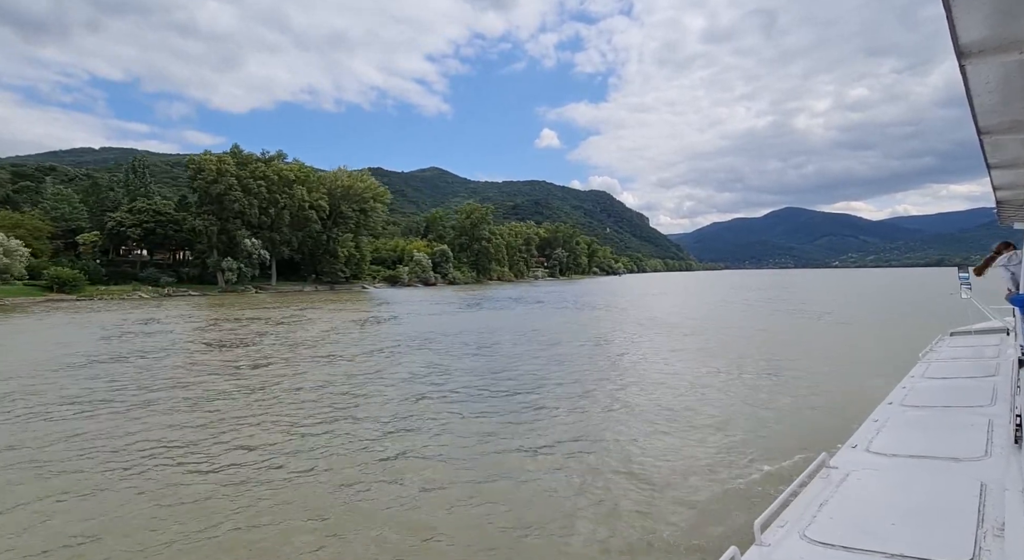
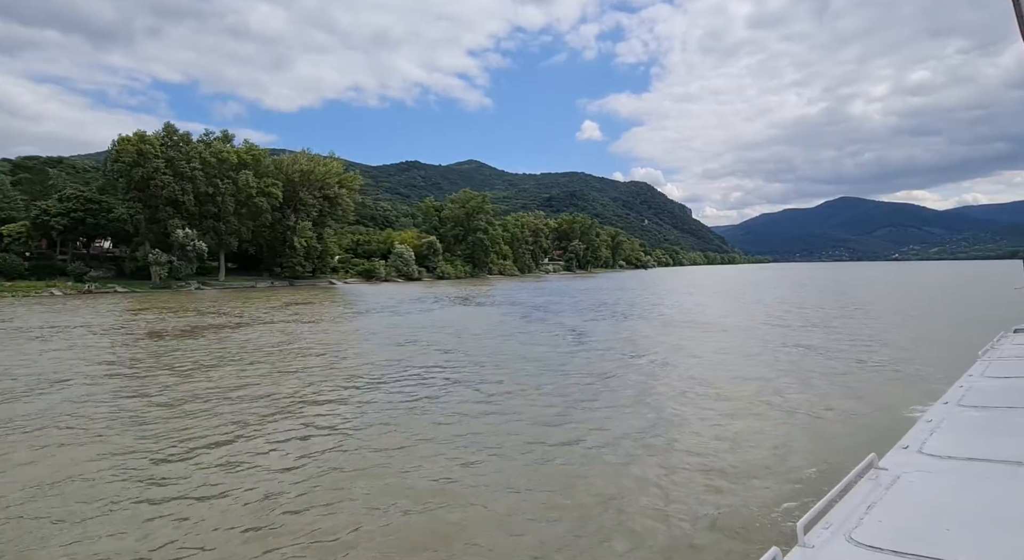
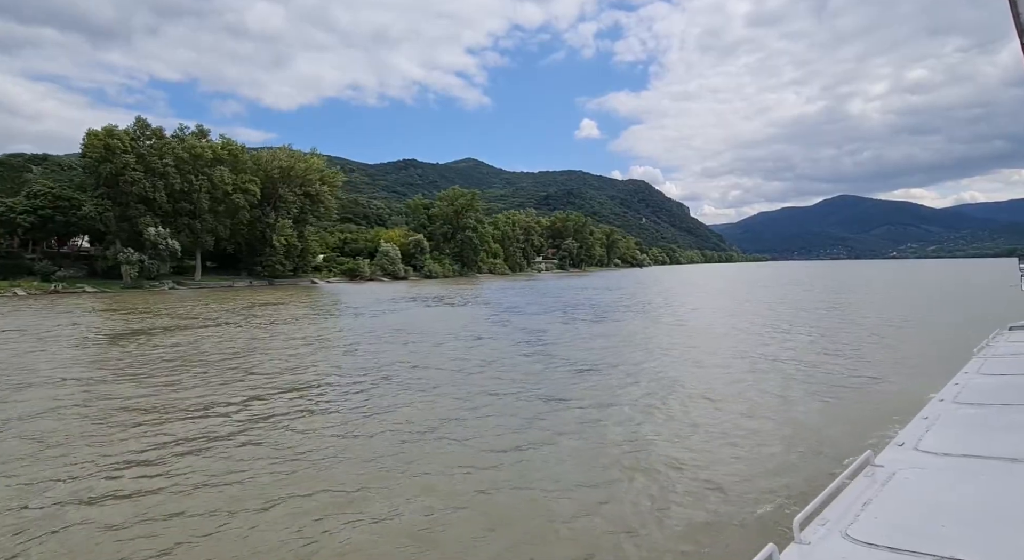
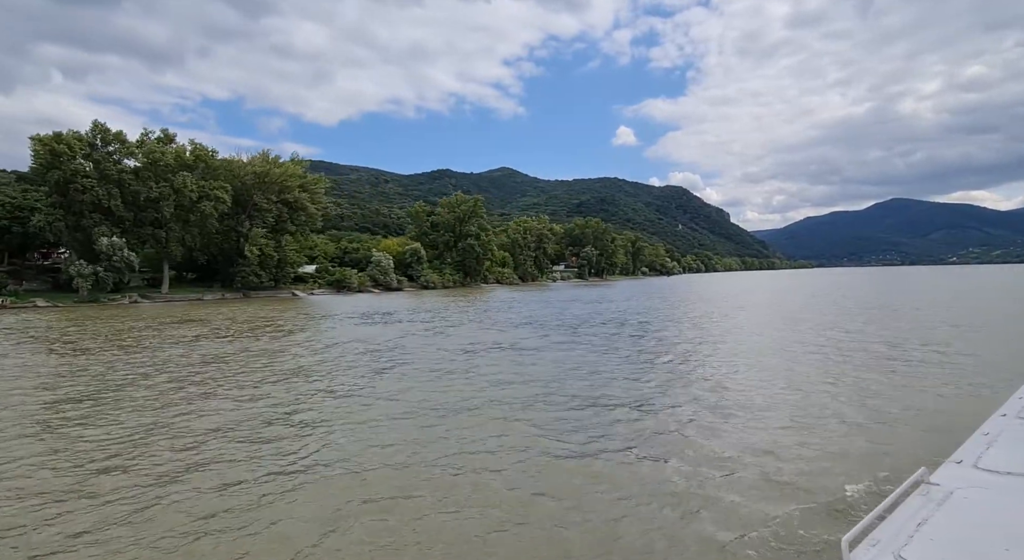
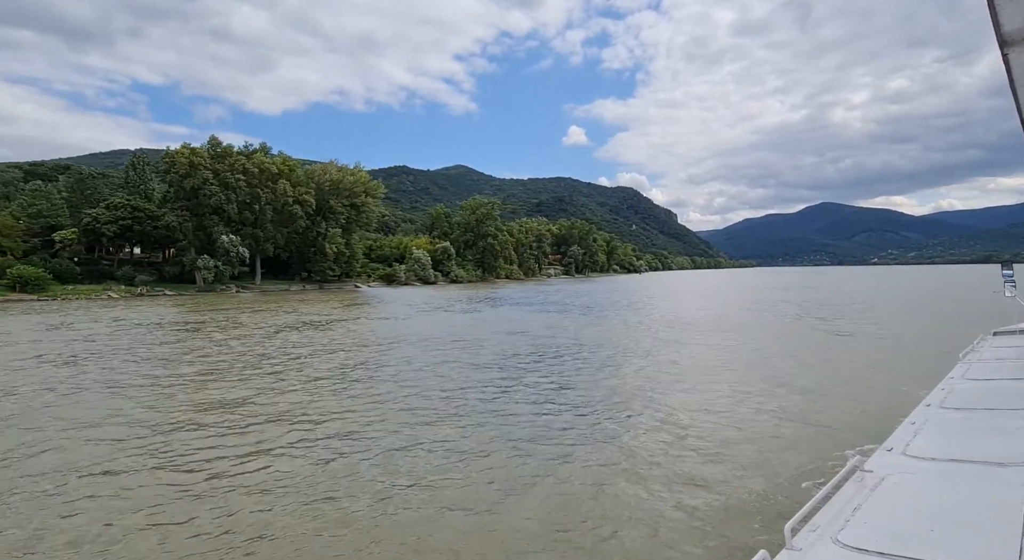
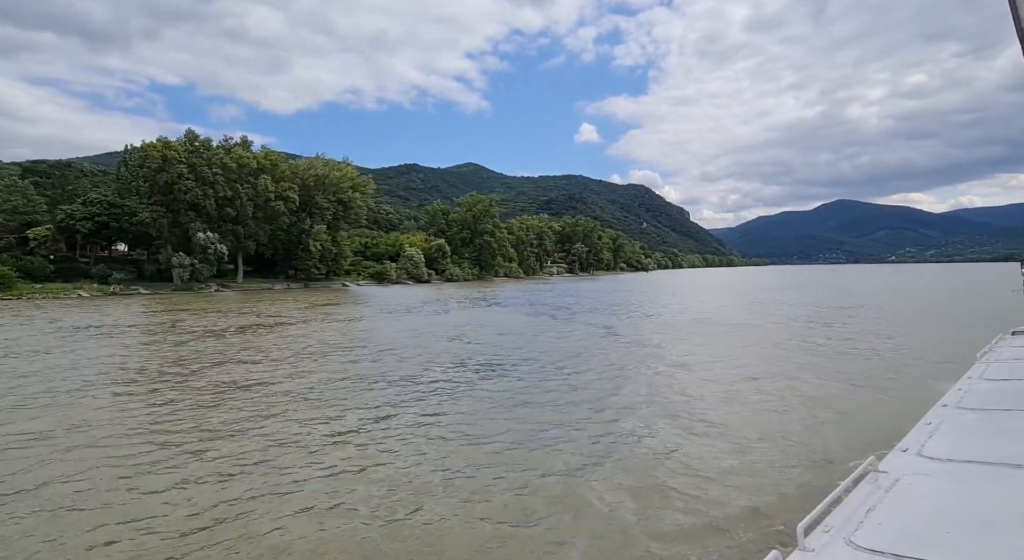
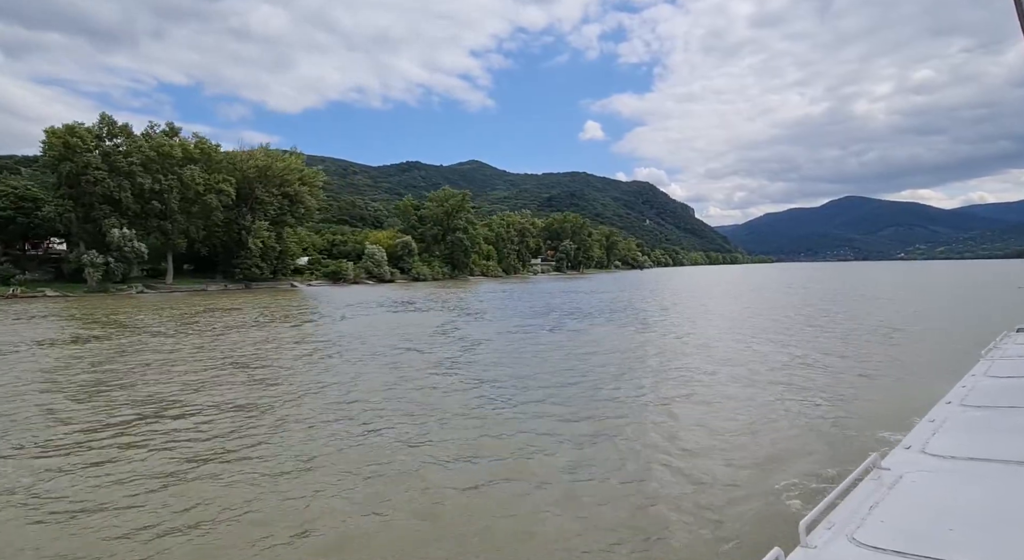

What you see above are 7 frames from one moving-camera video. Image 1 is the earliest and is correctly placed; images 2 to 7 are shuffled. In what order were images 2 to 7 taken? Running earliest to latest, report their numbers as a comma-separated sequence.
5, 6, 2, 3, 7, 4
